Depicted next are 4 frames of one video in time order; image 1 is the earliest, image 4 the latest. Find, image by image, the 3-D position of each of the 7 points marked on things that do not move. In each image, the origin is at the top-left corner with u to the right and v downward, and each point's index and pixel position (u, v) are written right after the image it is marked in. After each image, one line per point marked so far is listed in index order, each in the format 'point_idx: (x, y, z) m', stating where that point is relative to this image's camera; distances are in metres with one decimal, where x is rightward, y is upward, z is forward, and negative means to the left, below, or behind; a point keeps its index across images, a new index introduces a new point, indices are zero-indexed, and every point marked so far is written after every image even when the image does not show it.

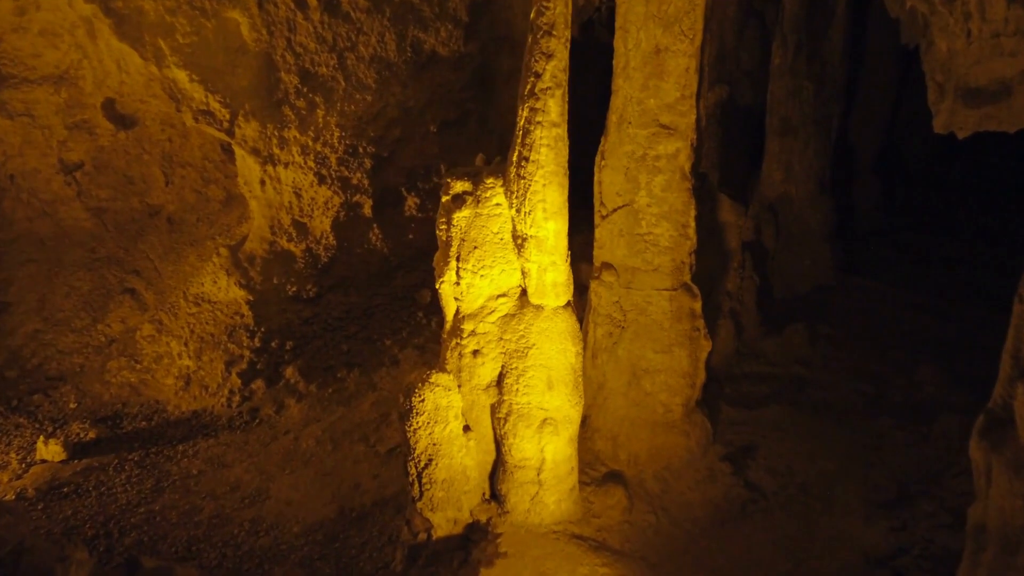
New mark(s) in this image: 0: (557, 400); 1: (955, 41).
0: (+0.2, -0.6, +4.2) m
1: (+2.1, +1.2, +3.8) m
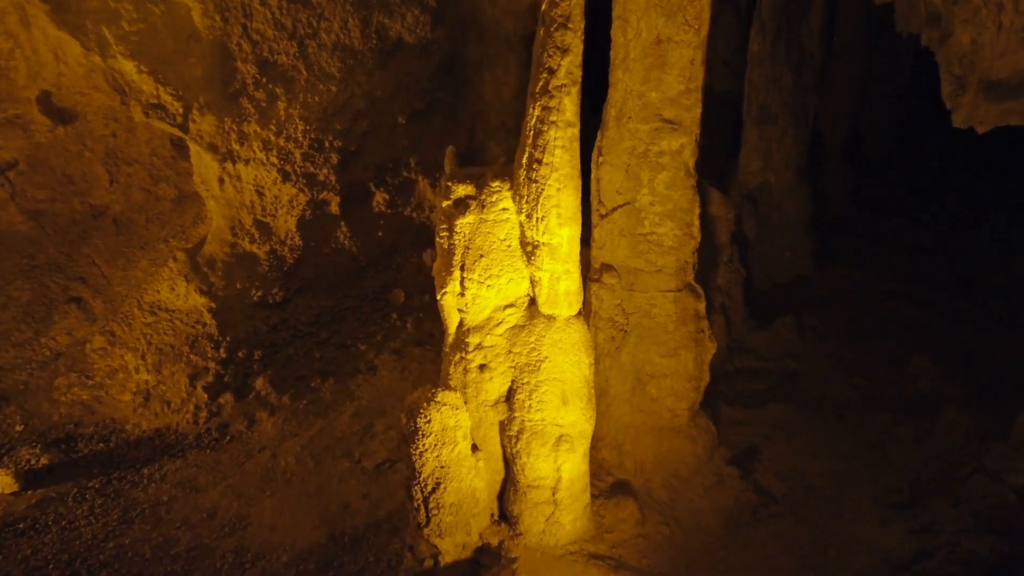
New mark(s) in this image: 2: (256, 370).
0: (+0.3, -0.6, +4.0) m
1: (+2.2, +1.2, +3.6) m
2: (-2.0, -0.7, +6.3) m
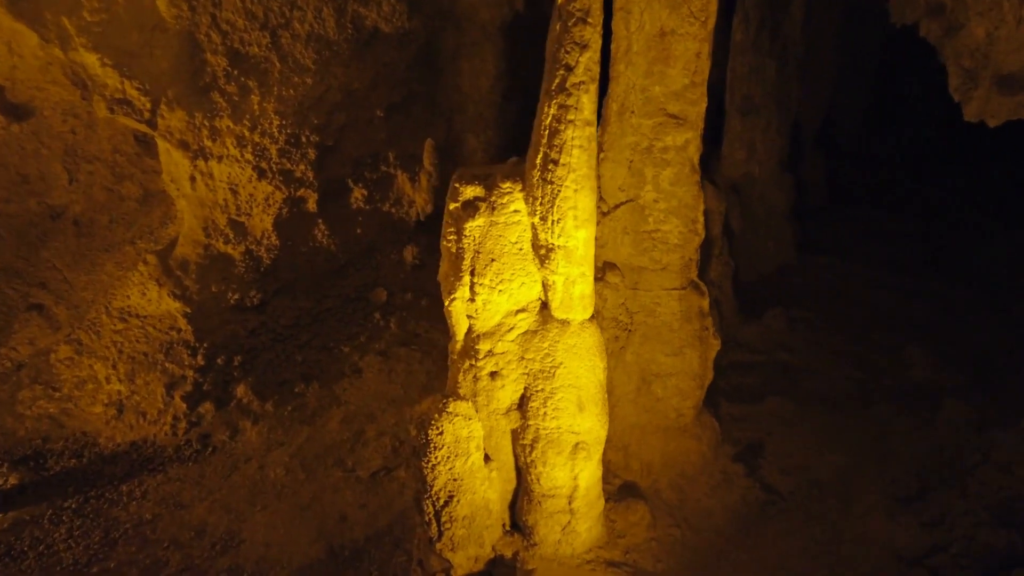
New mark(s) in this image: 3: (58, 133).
0: (+0.4, -0.7, +3.9) m
1: (+2.2, +1.2, +3.6) m
2: (-2.1, -0.7, +6.1) m
3: (-3.4, +1.2, +6.0) m
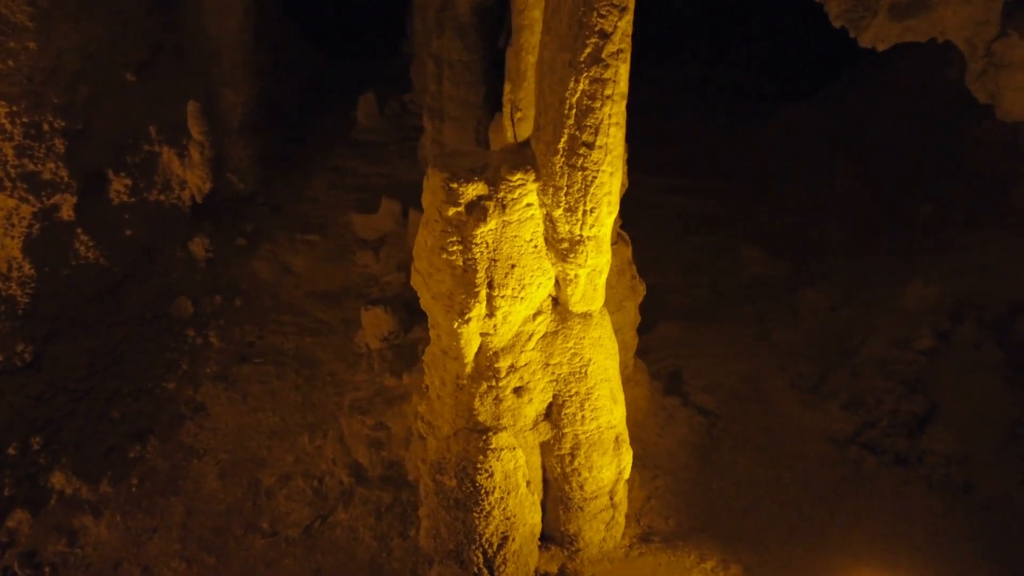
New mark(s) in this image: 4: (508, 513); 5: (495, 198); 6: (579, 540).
0: (+0.5, -0.6, +3.6) m
1: (+1.9, +1.6, +3.9) m
2: (-2.7, -1.0, +4.5) m
3: (-4.1, +0.5, +3.6) m
4: (0.0, -1.0, +3.4) m
5: (0.0, +0.4, +3.1) m
6: (+0.3, -1.2, +3.7) m
